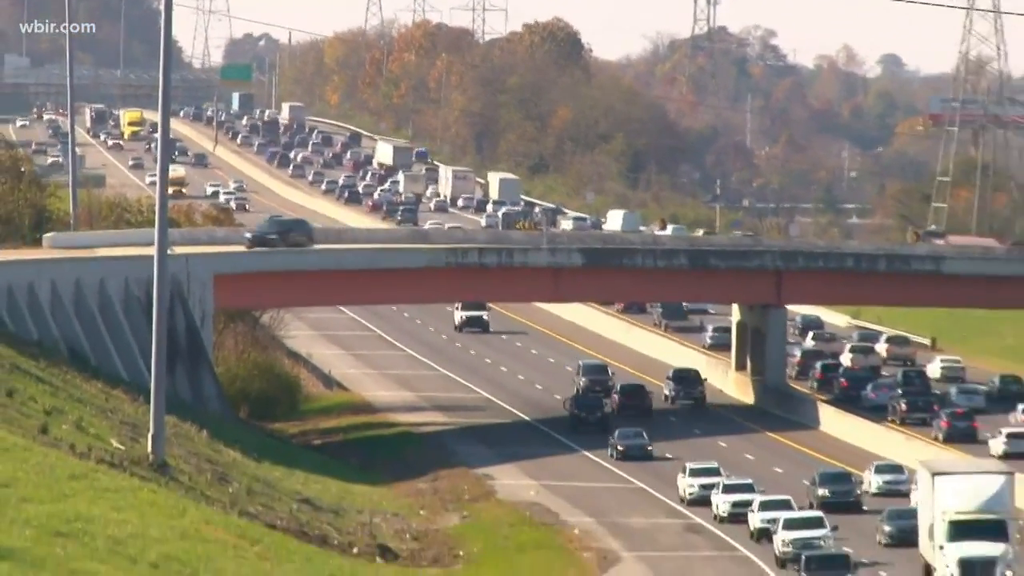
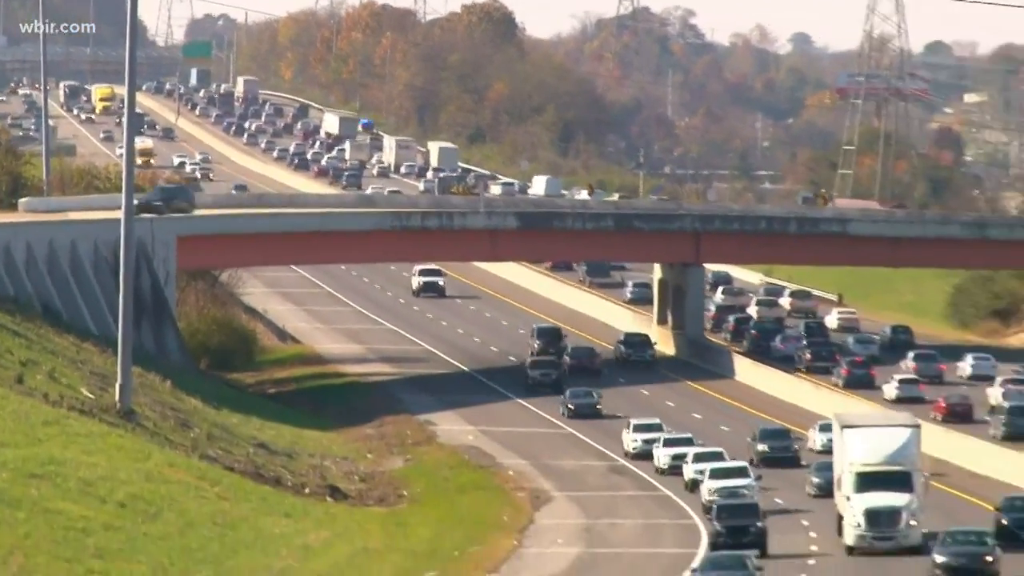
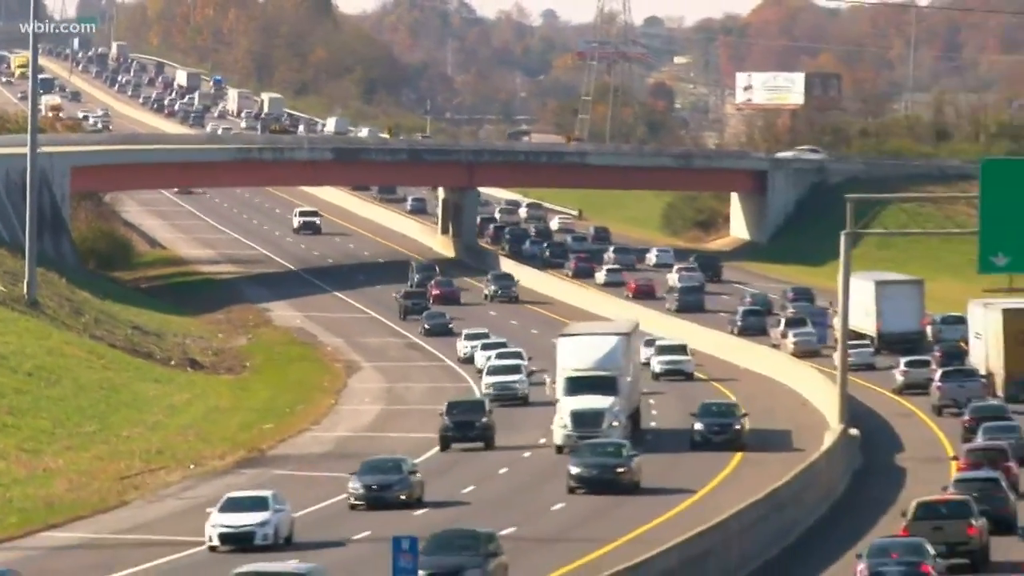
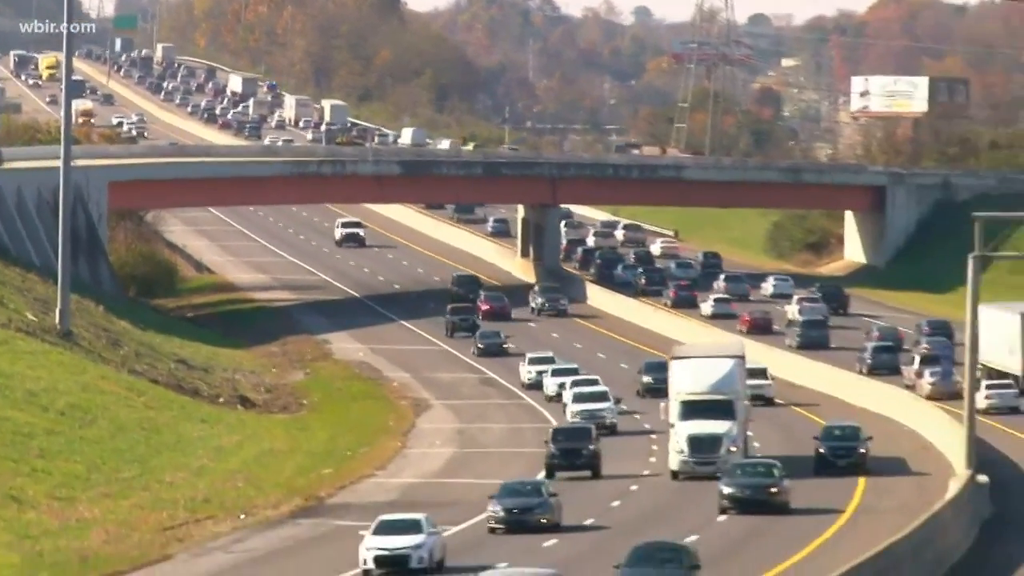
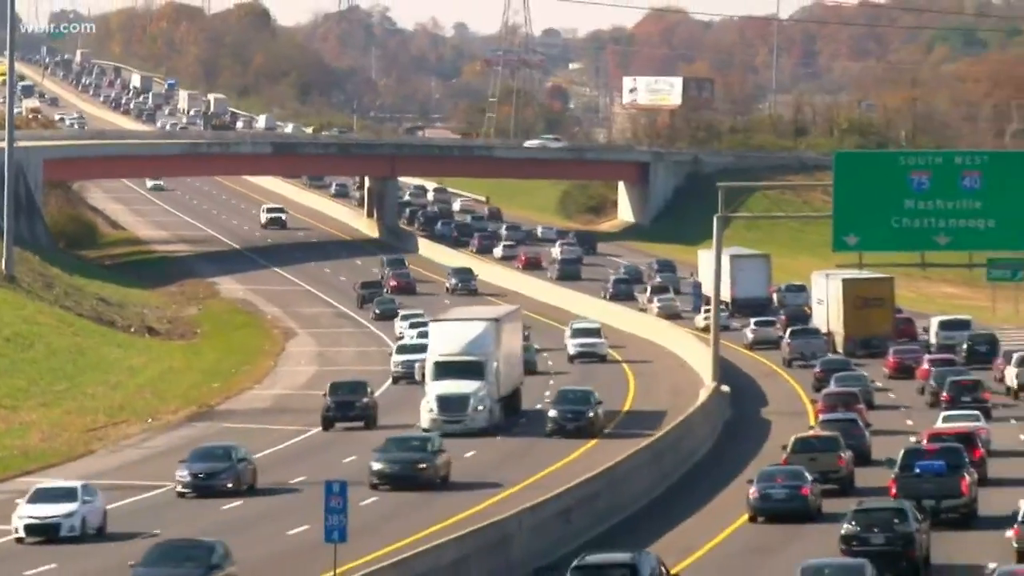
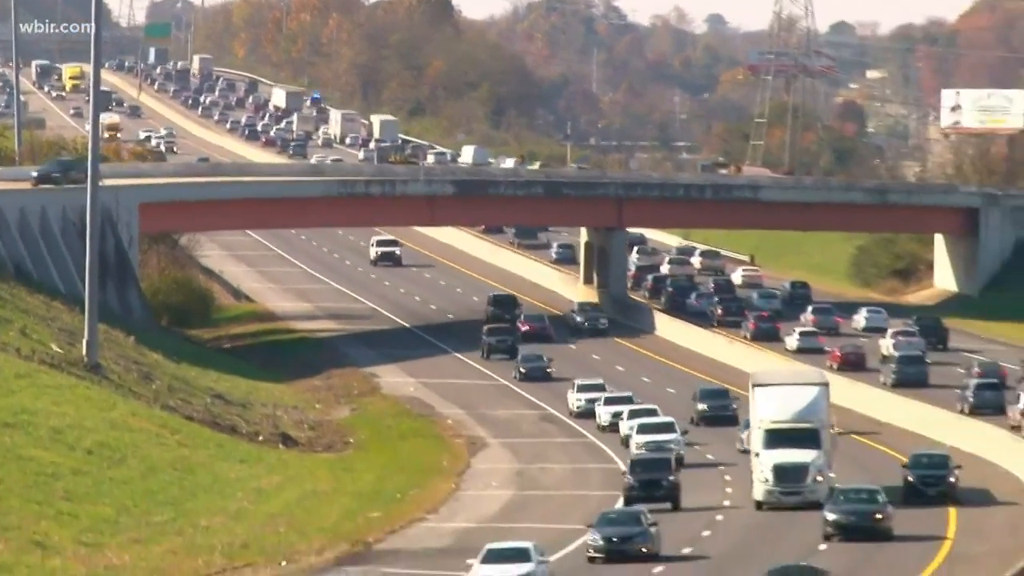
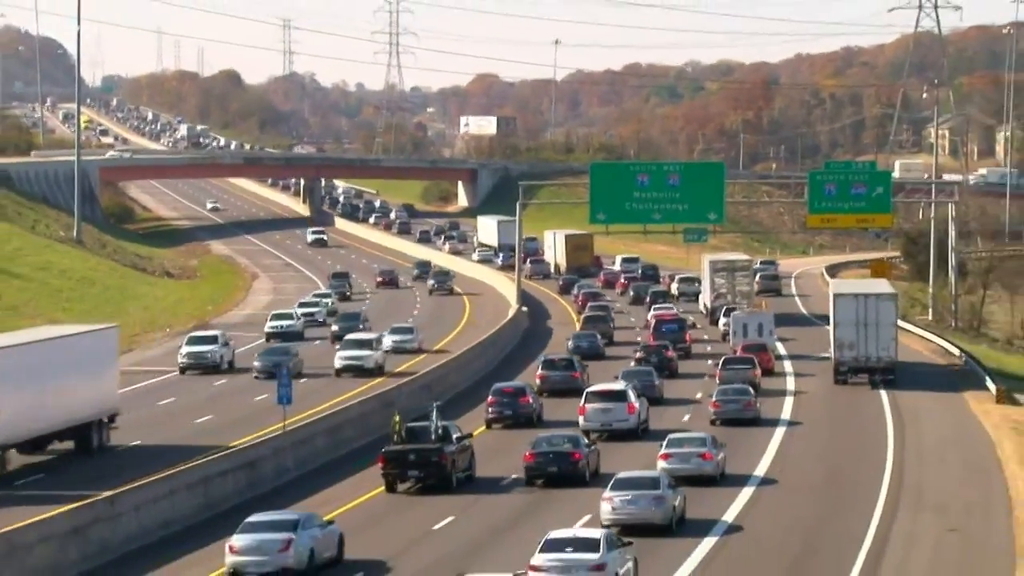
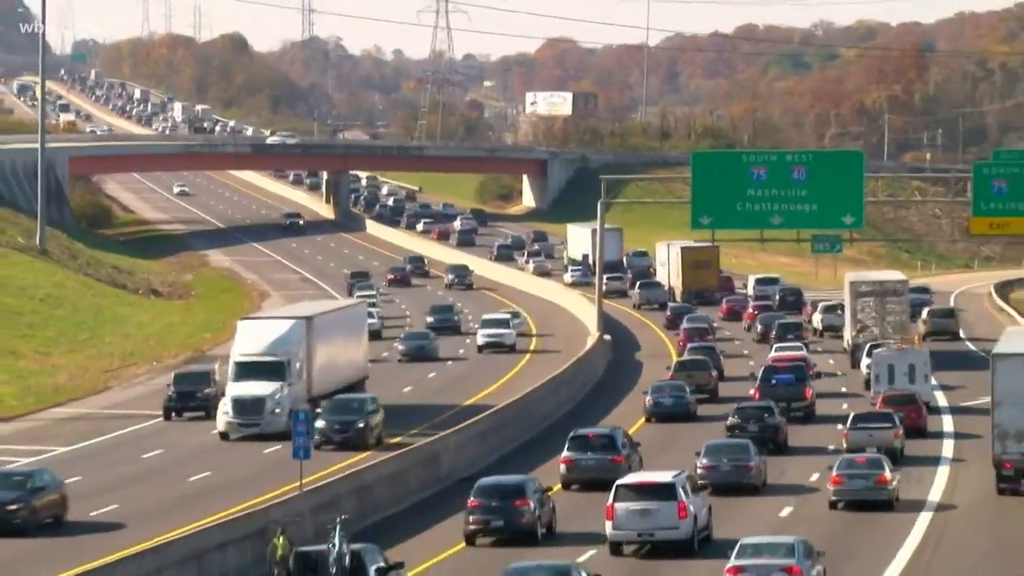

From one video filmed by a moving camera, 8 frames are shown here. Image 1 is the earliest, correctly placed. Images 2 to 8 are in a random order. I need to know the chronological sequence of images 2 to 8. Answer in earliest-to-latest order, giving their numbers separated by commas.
2, 6, 4, 3, 5, 8, 7
